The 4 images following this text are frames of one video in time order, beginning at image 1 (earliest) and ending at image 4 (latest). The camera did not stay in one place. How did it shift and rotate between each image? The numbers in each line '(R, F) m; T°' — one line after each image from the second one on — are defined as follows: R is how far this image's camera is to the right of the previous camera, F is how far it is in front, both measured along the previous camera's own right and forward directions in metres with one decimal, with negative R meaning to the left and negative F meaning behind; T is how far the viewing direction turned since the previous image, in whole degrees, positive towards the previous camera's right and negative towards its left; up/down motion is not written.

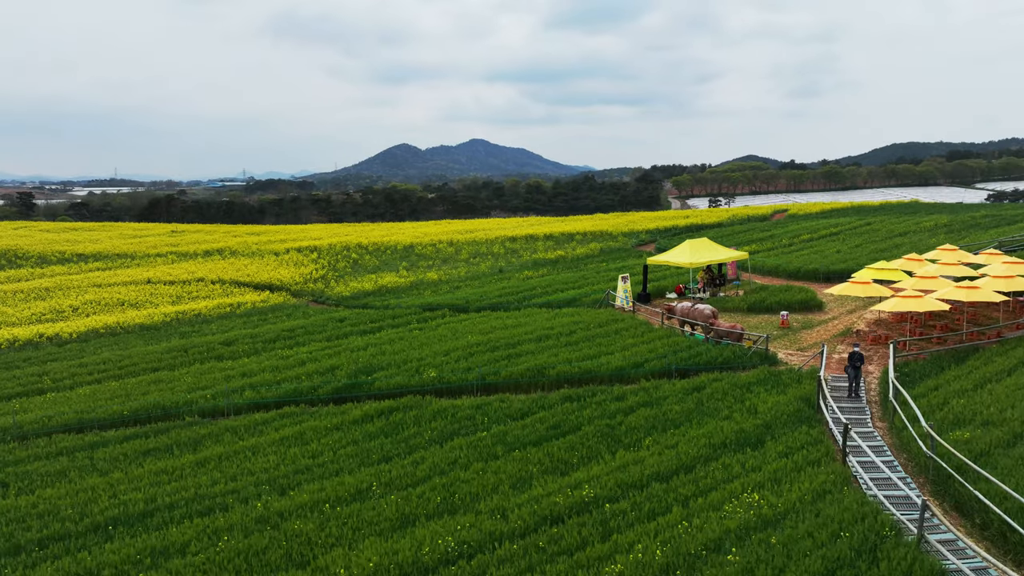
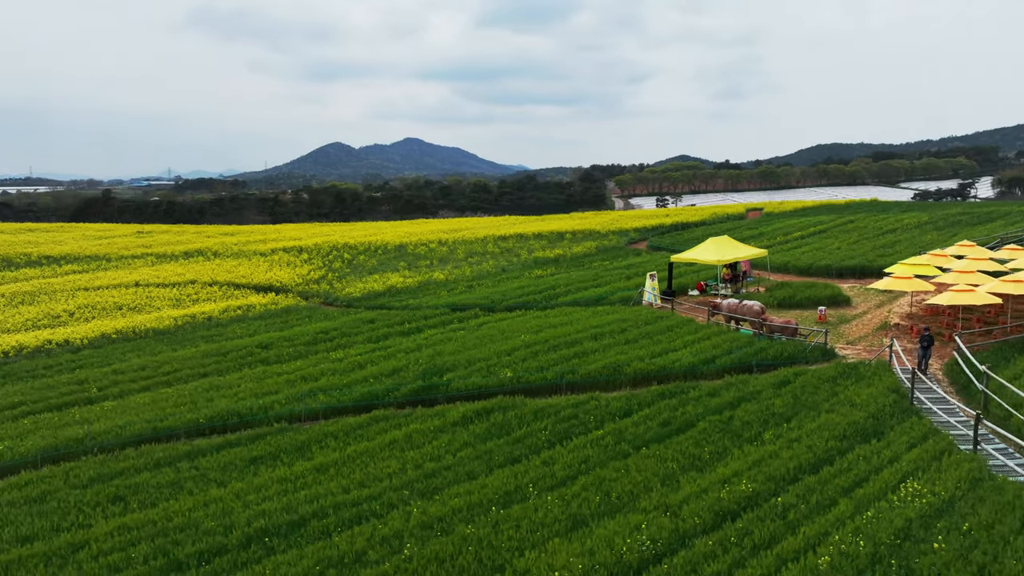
(-2.7, +0.2) m; +5°
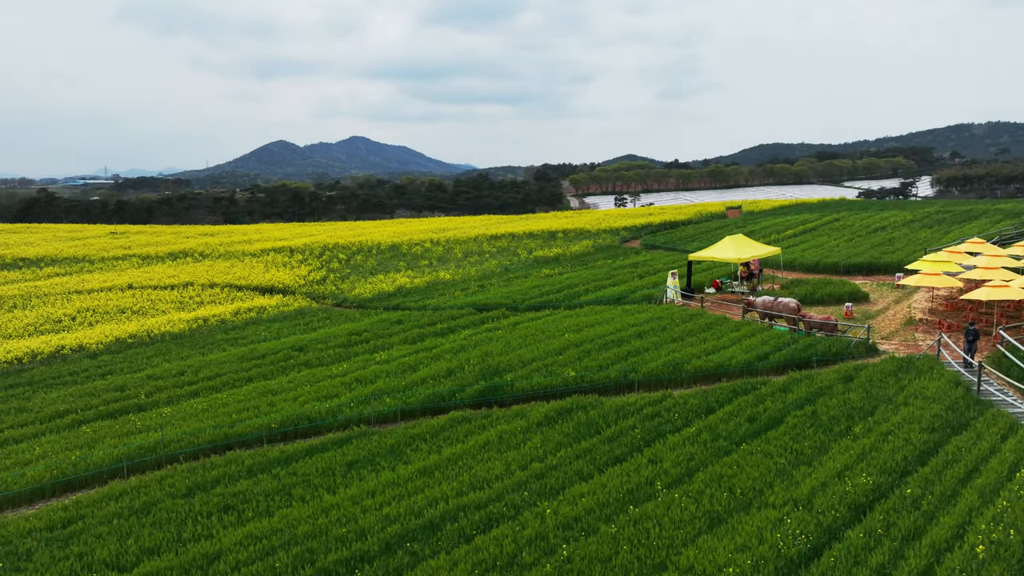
(-2.2, +0.1) m; +4°
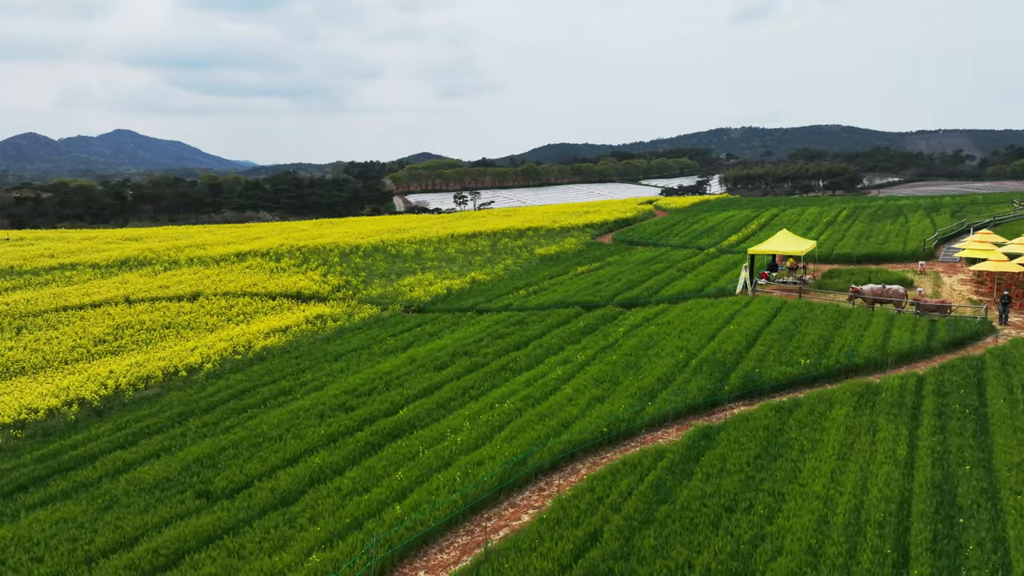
(-8.6, +1.0) m; +14°
